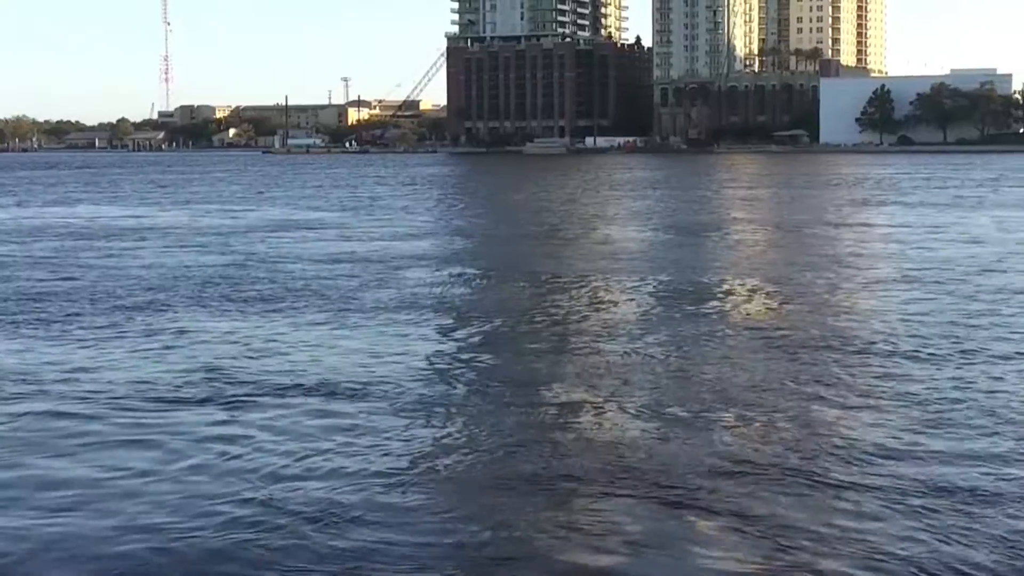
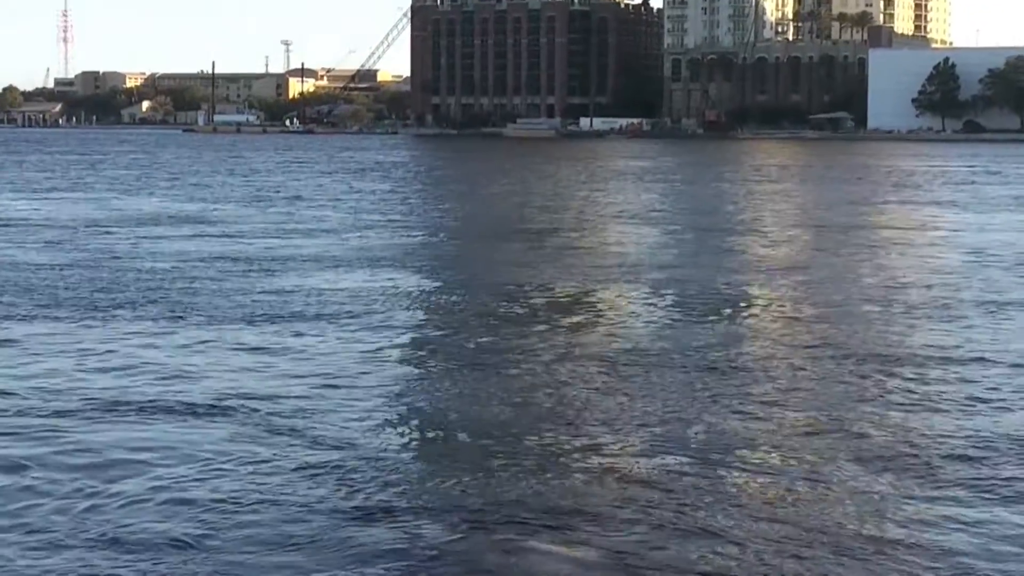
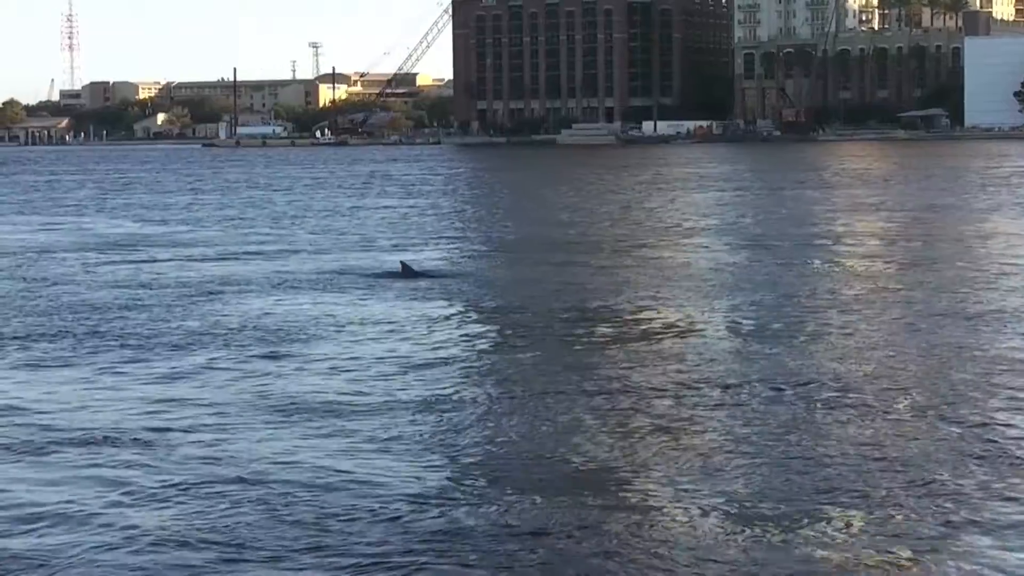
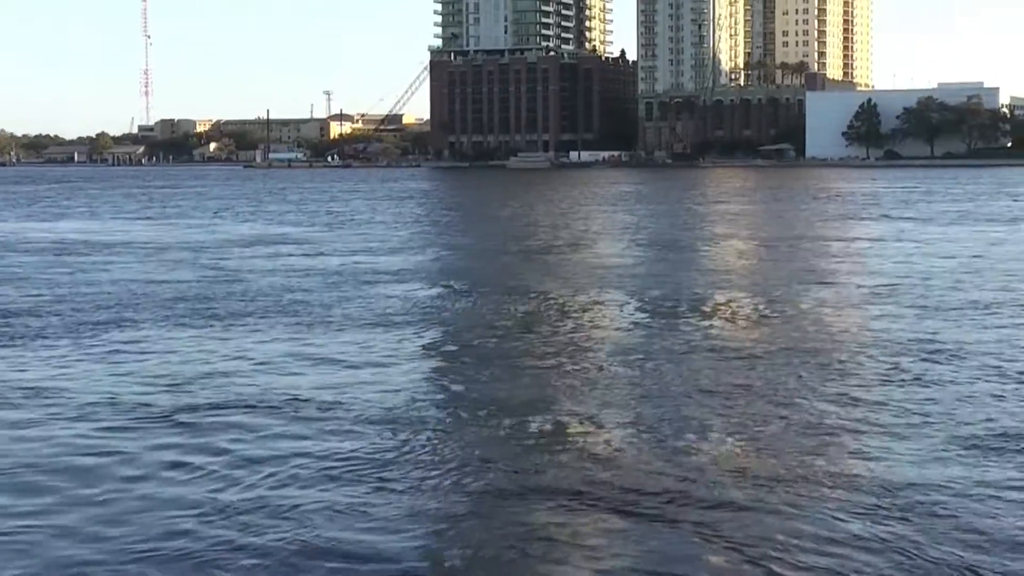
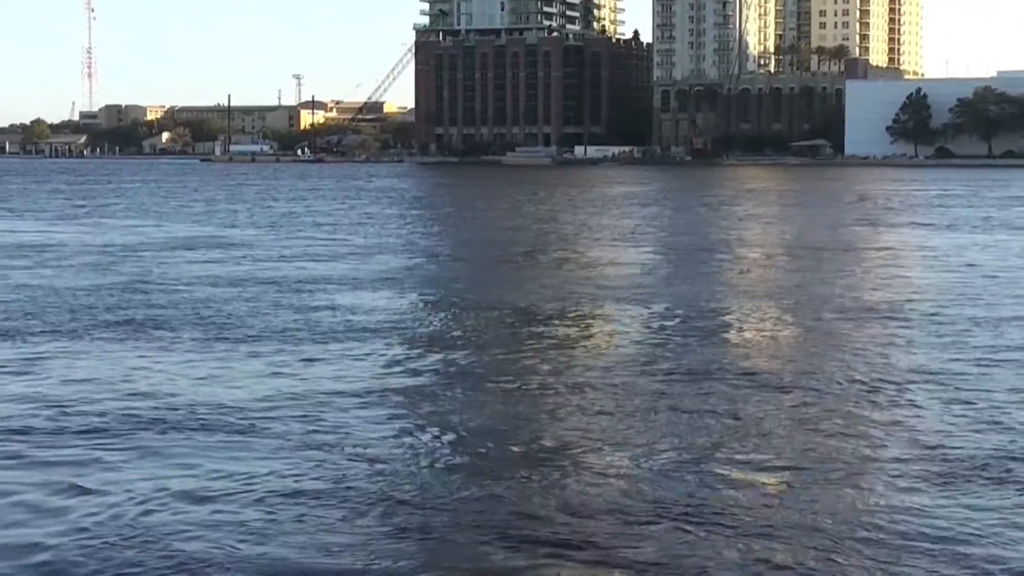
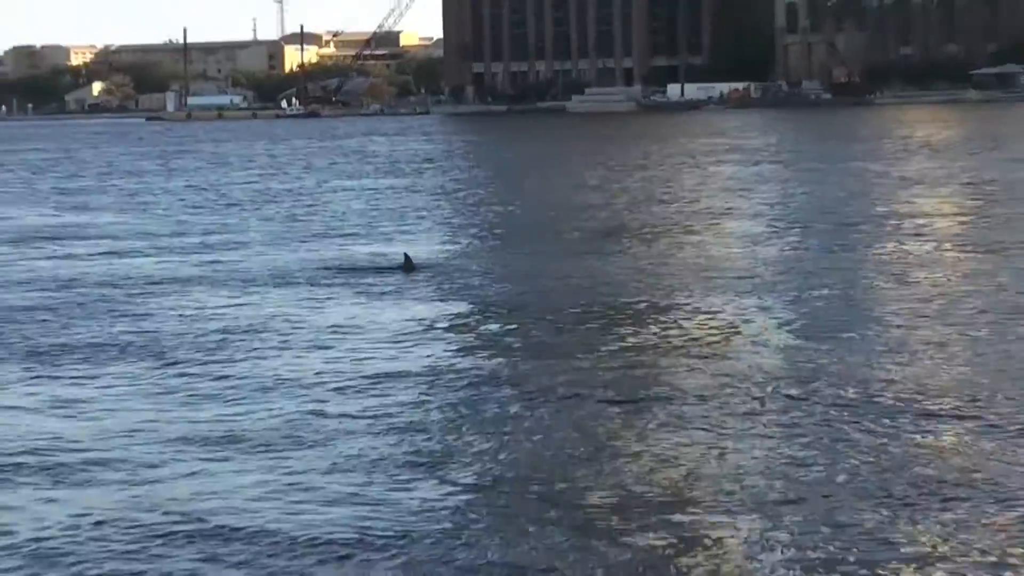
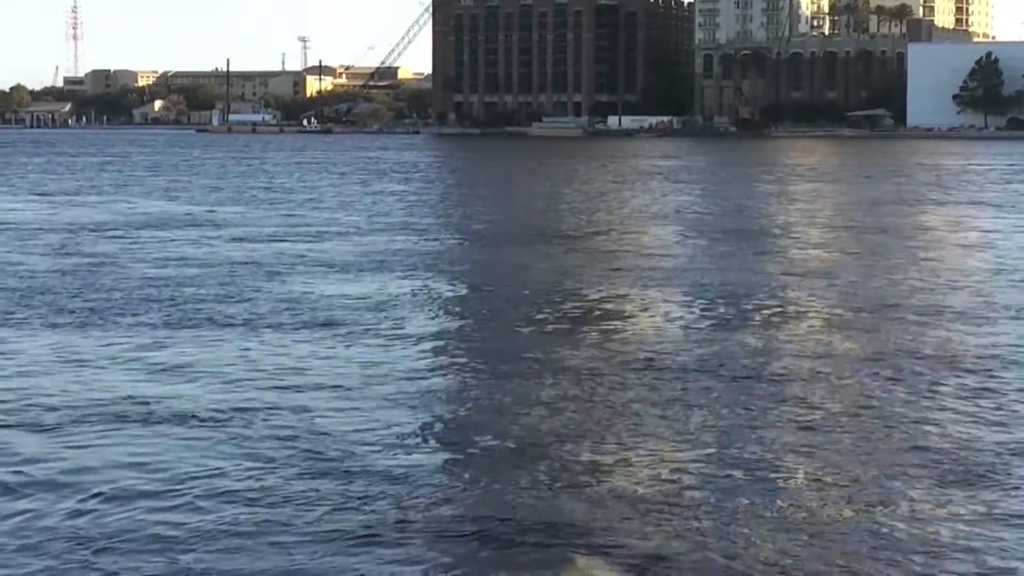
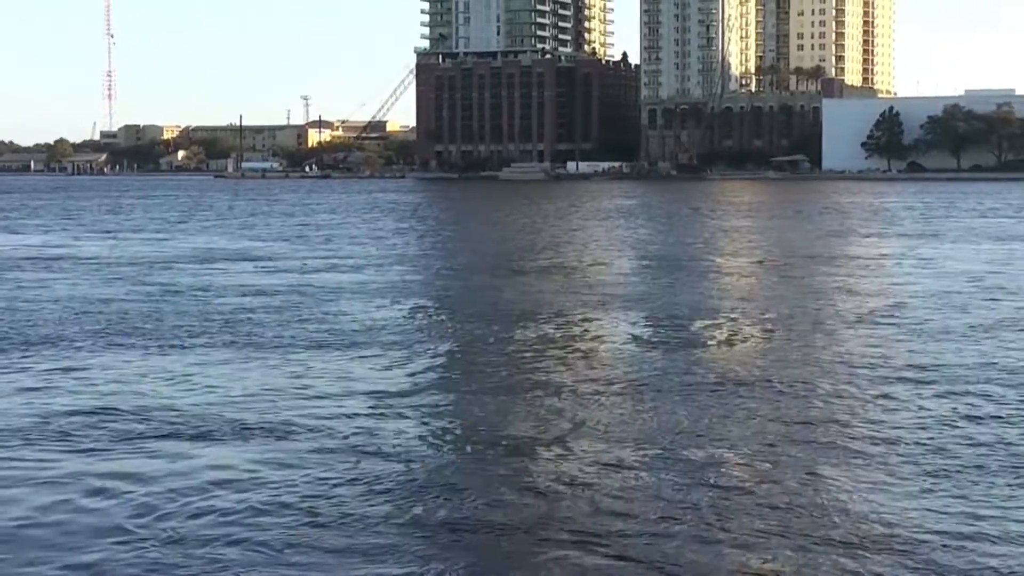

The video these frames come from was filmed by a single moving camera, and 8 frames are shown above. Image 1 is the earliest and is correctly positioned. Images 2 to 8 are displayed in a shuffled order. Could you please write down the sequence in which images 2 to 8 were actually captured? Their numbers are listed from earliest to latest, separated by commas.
4, 8, 5, 2, 7, 3, 6
